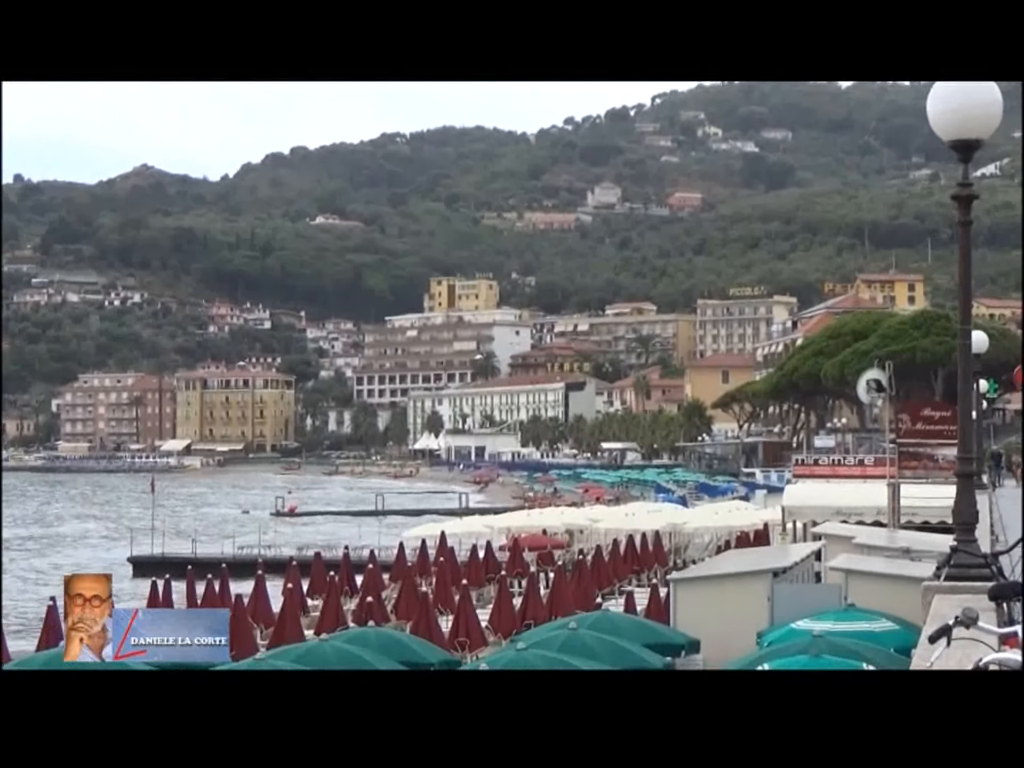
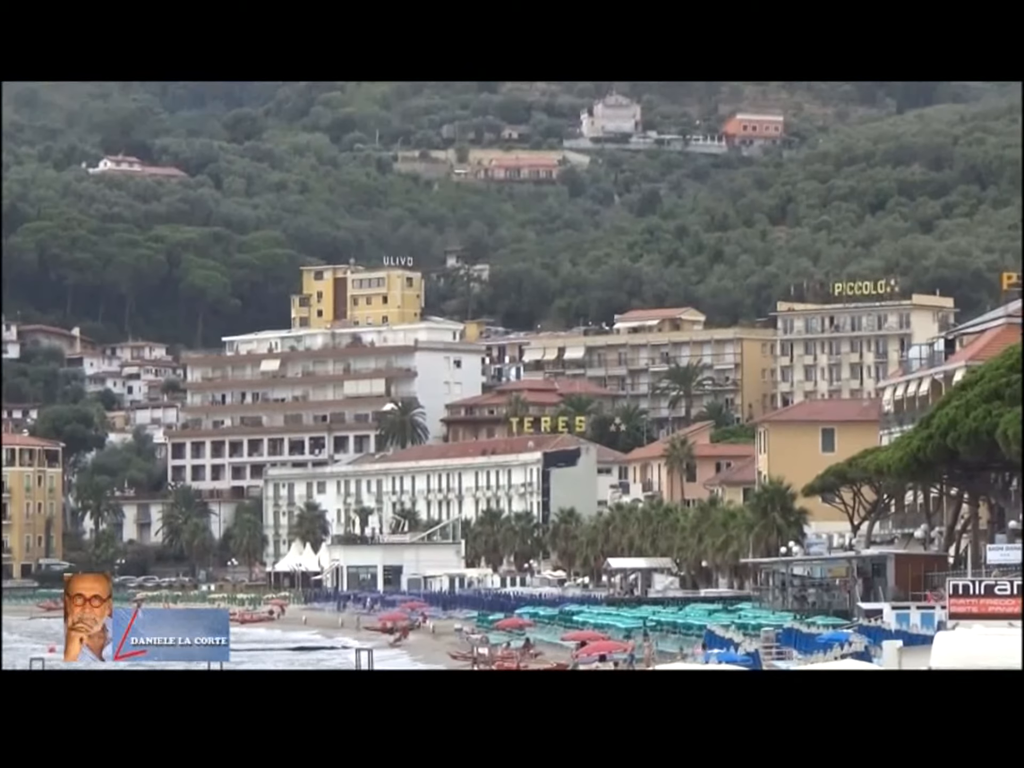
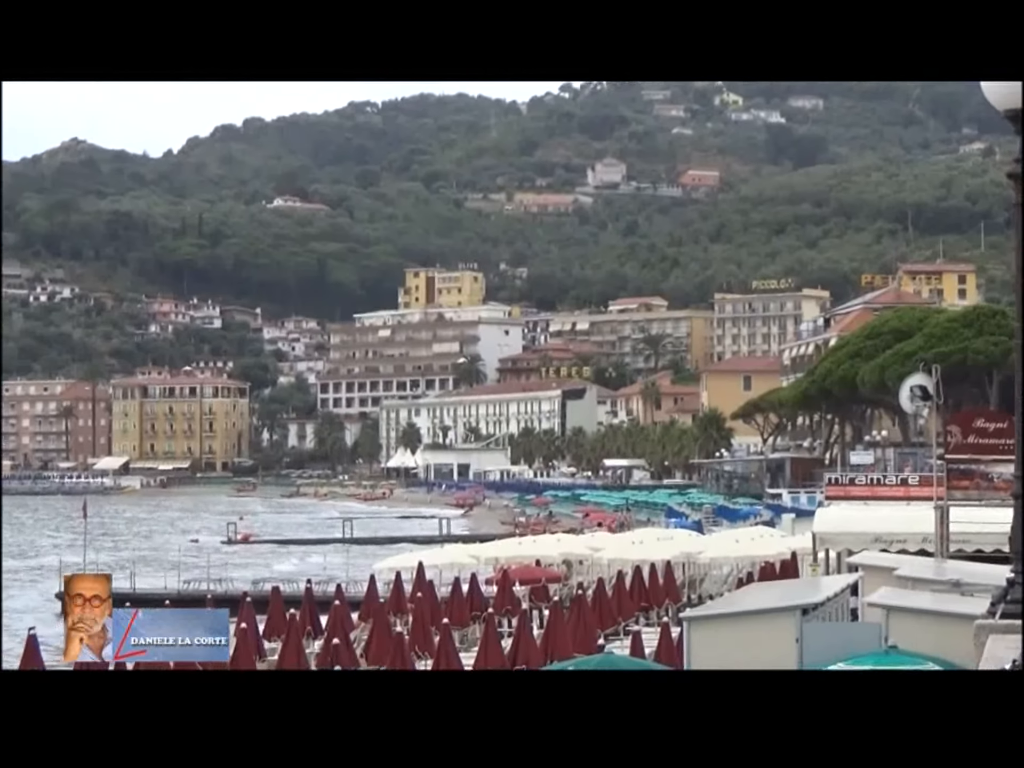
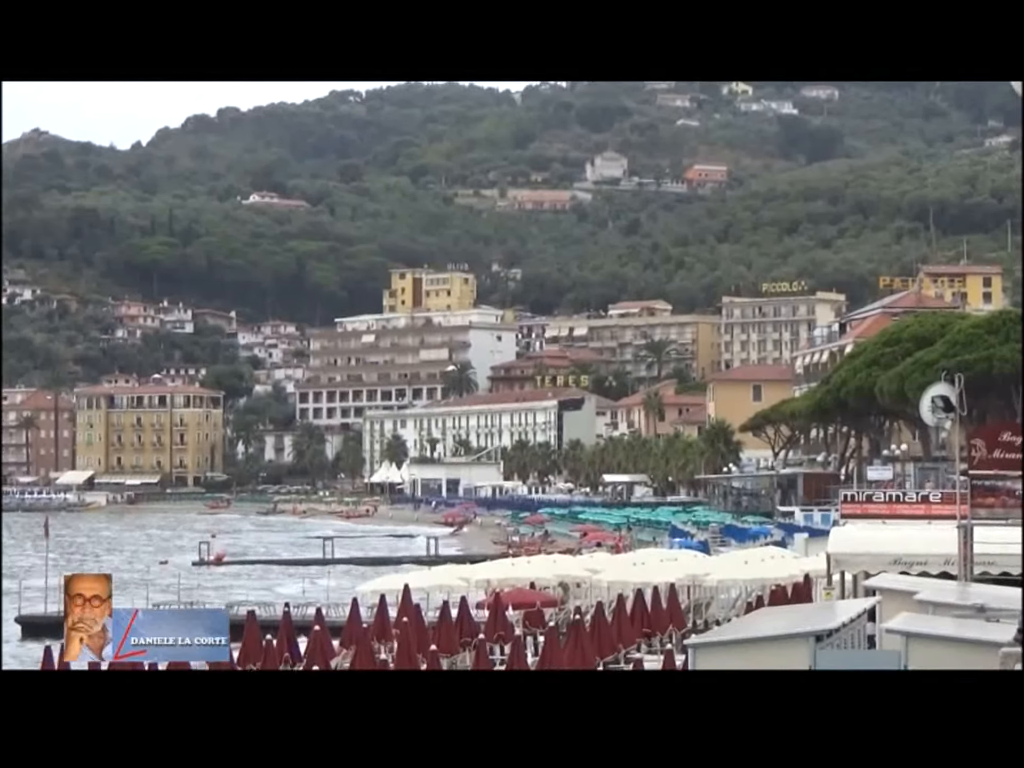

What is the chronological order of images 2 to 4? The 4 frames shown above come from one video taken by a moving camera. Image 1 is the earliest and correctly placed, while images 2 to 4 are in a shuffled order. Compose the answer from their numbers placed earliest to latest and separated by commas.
3, 4, 2
